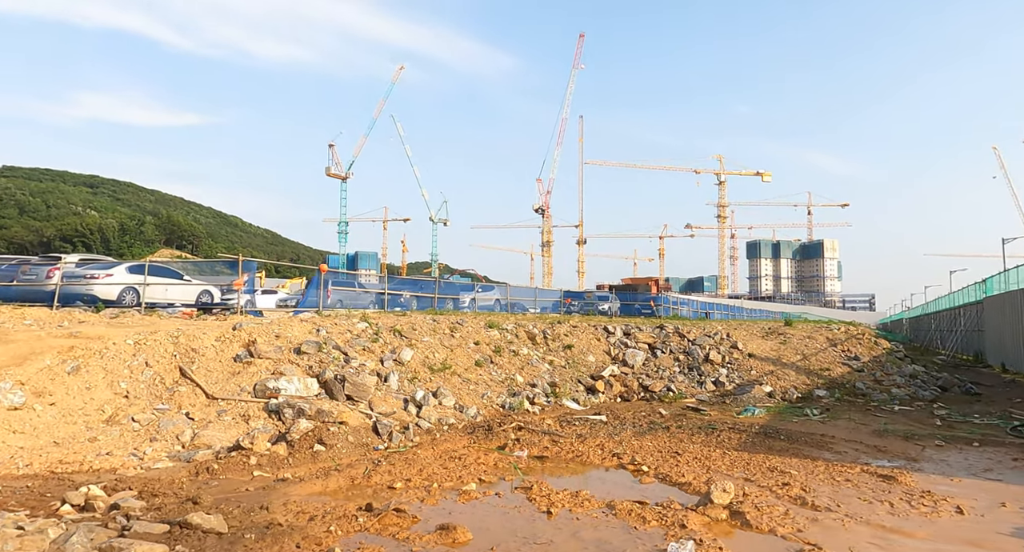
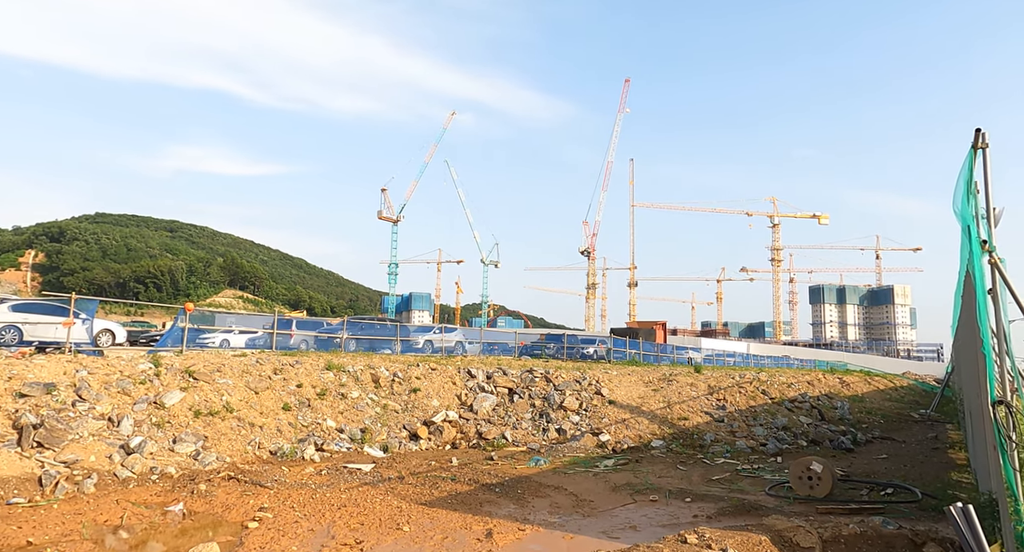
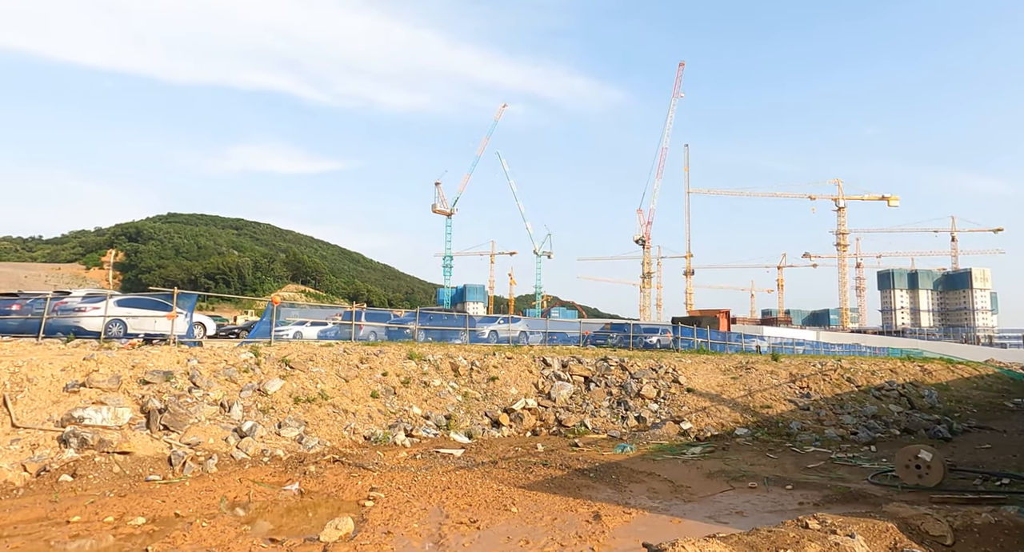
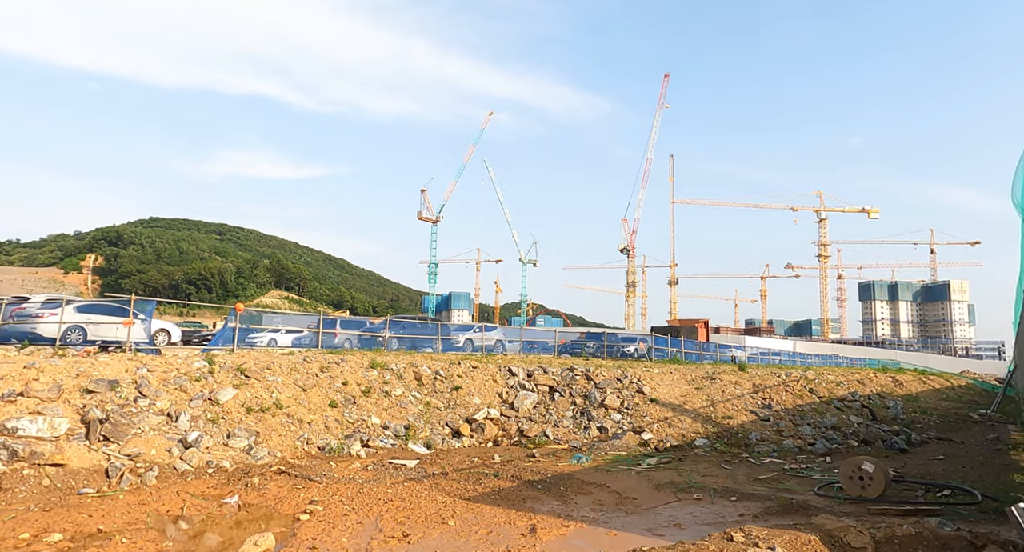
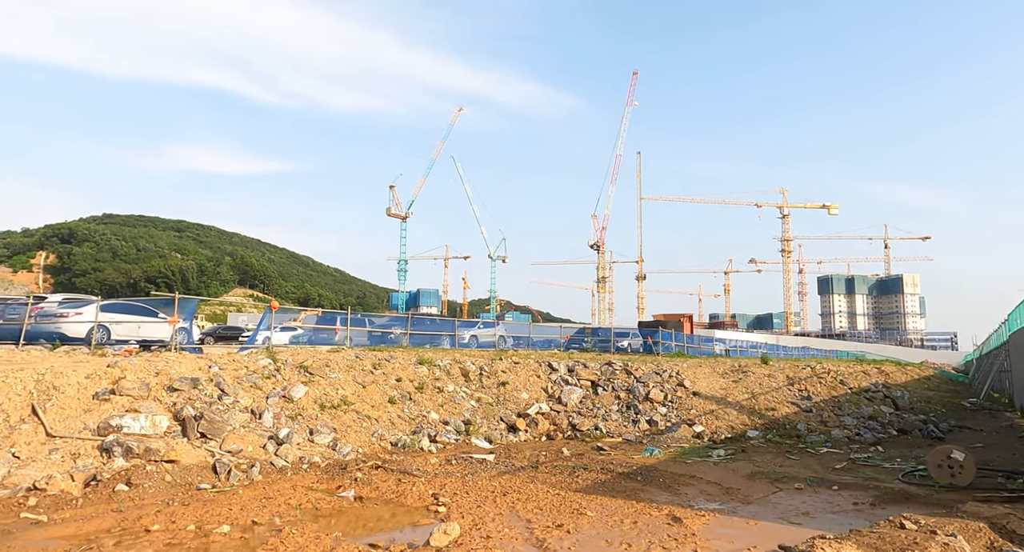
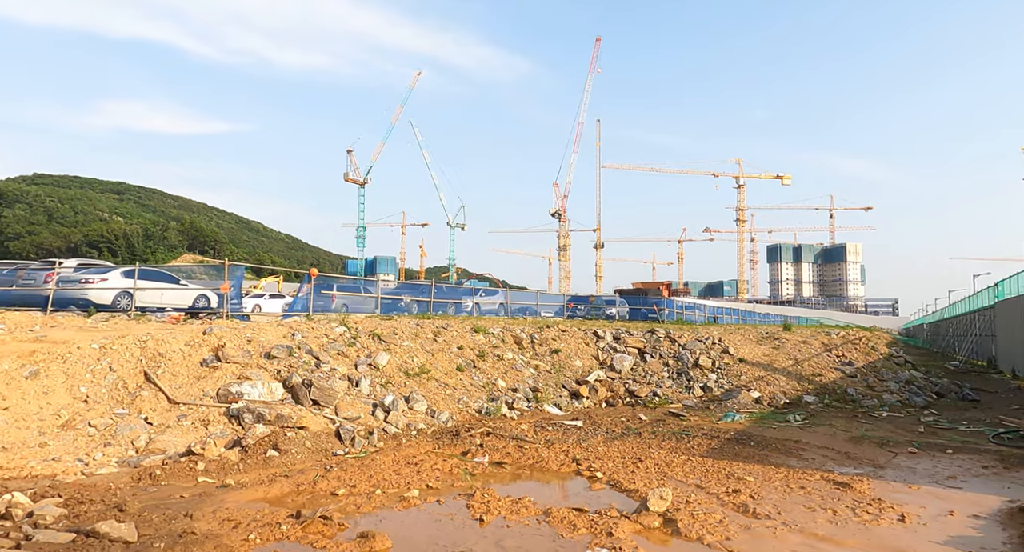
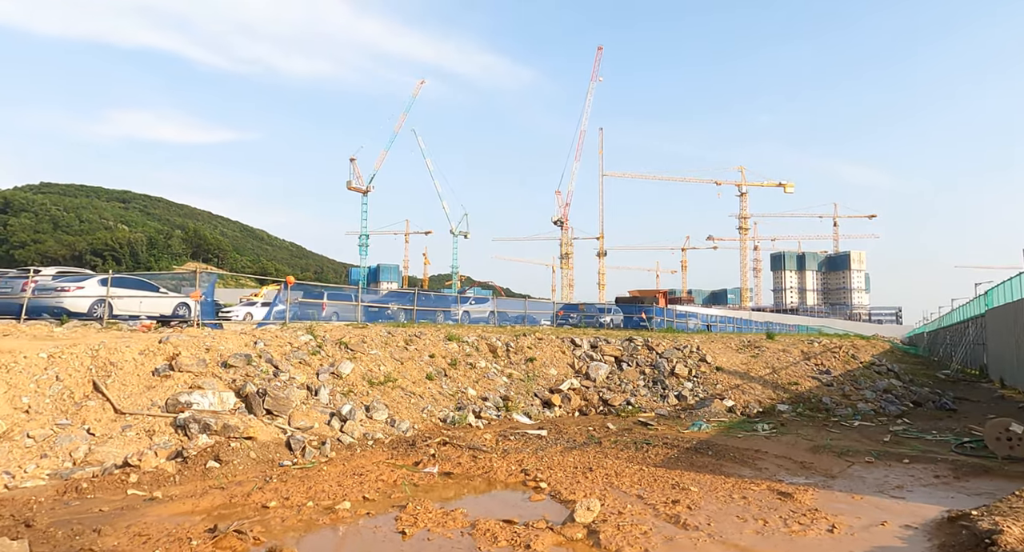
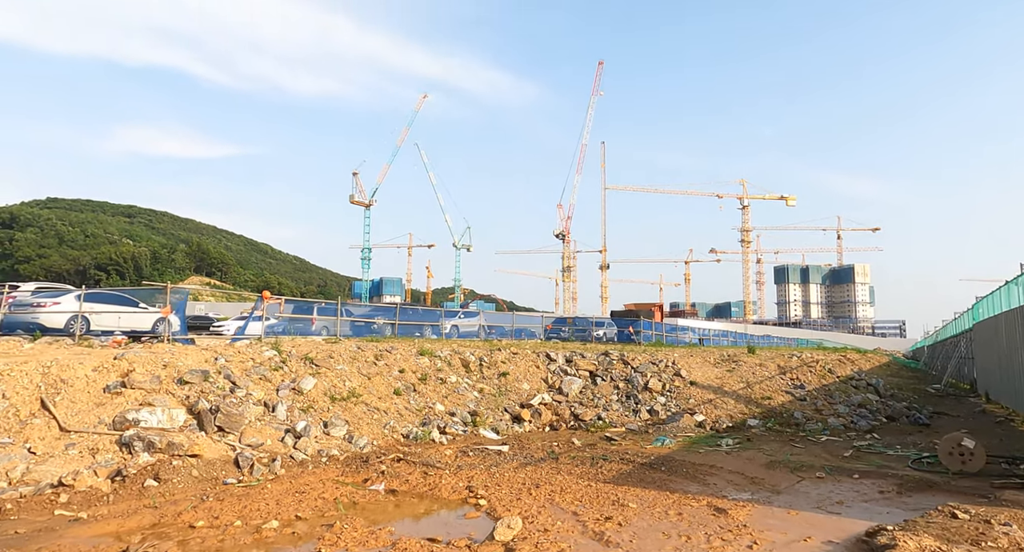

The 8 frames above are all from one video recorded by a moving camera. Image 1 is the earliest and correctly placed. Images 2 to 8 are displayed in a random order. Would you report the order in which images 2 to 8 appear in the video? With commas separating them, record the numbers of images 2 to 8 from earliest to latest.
6, 7, 8, 5, 3, 4, 2
